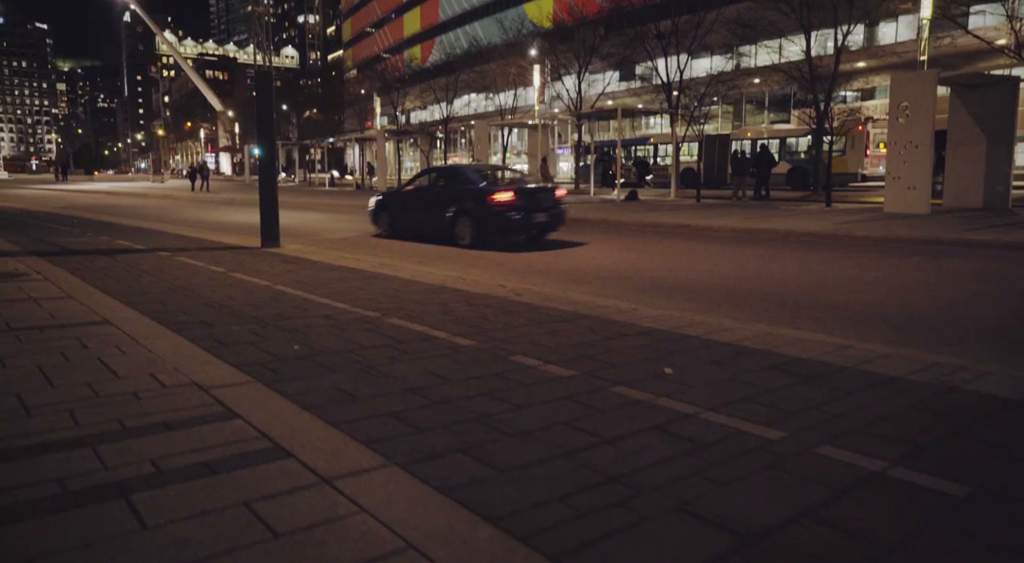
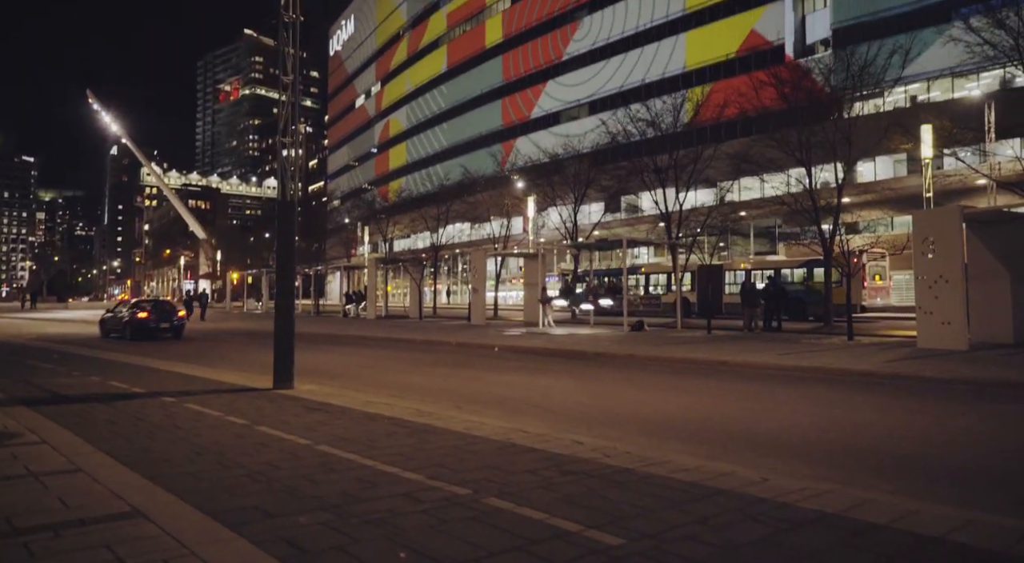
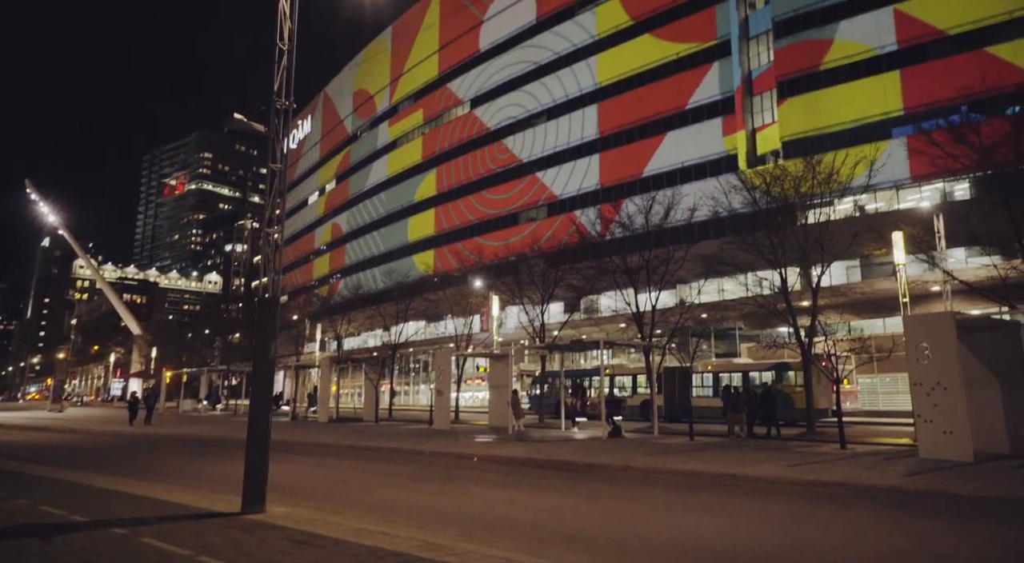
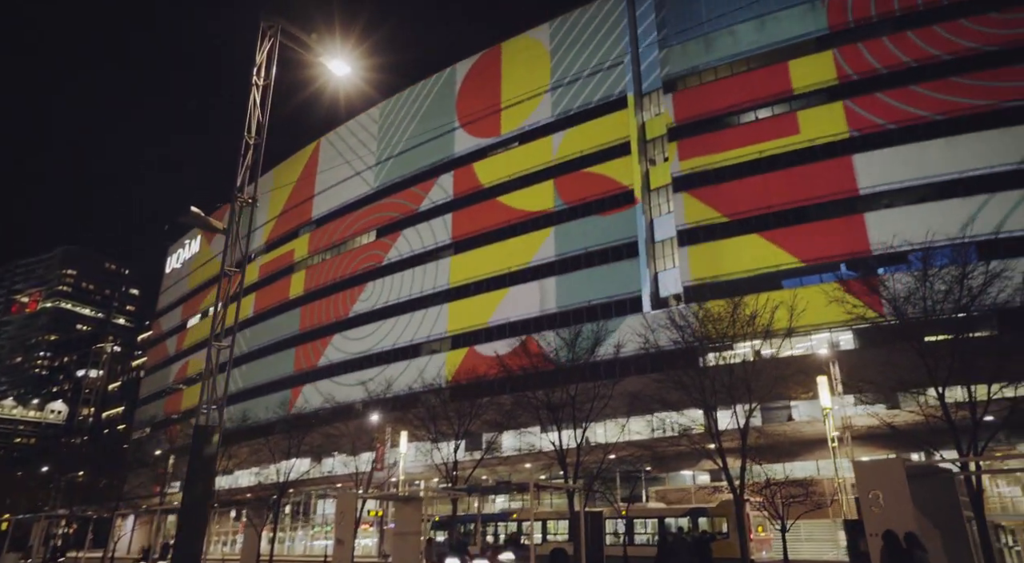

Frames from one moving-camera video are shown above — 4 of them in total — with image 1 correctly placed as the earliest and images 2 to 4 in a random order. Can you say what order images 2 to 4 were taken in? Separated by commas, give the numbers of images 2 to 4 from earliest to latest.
2, 3, 4
